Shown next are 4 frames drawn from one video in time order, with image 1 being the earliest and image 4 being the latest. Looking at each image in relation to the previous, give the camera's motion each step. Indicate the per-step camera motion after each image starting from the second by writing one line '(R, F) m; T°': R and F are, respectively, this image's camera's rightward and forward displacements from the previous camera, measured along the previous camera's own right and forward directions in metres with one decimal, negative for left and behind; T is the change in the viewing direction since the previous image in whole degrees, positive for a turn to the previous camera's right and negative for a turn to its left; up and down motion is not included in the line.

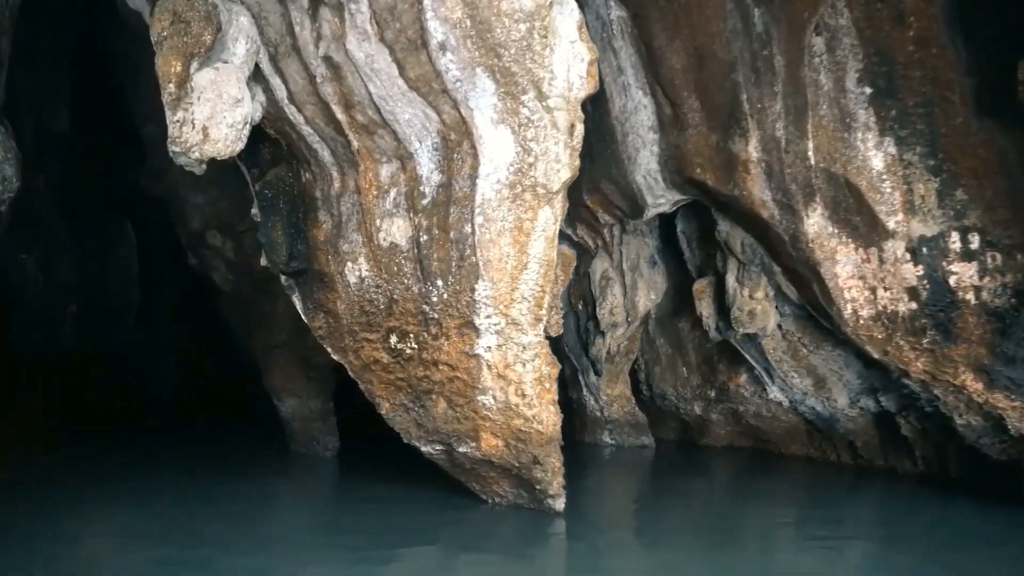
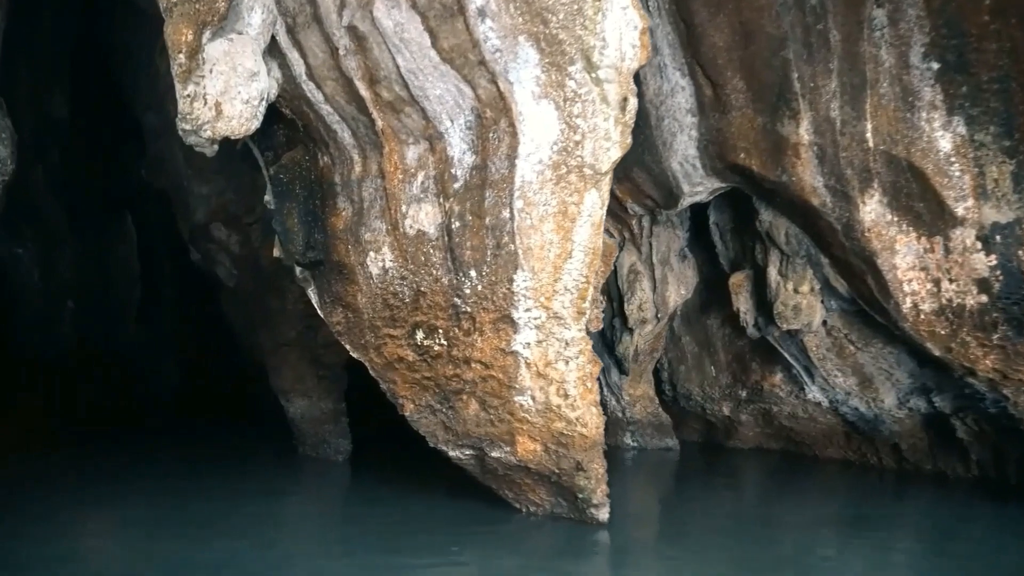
(-0.2, +0.3) m; 0°
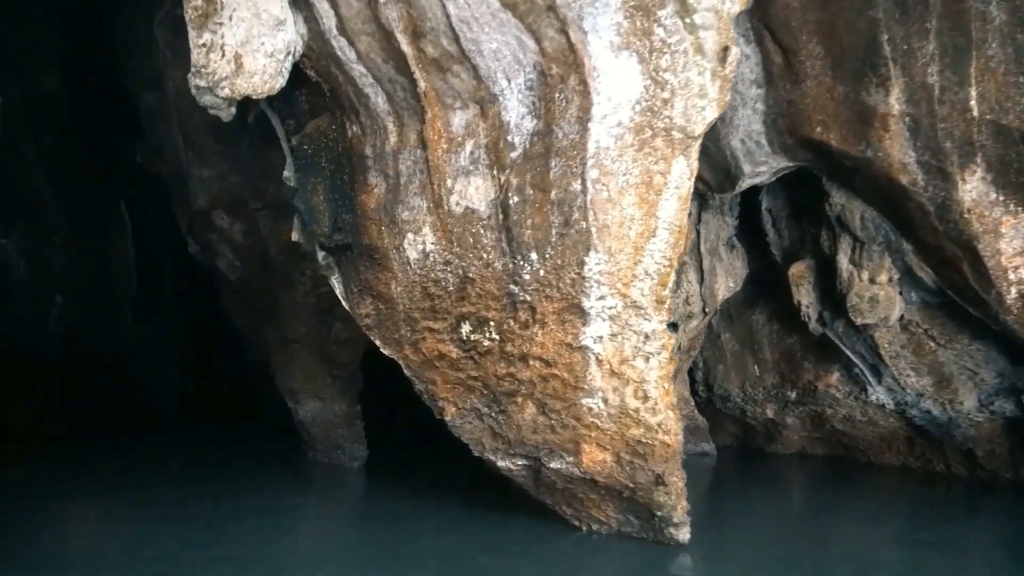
(-0.3, +0.5) m; +1°
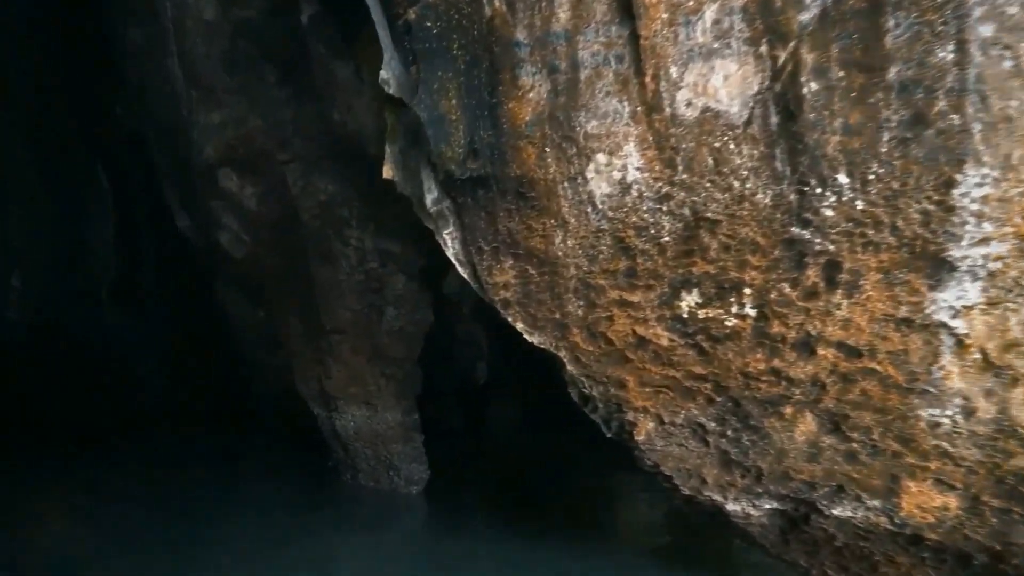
(-0.8, +1.1) m; +3°
